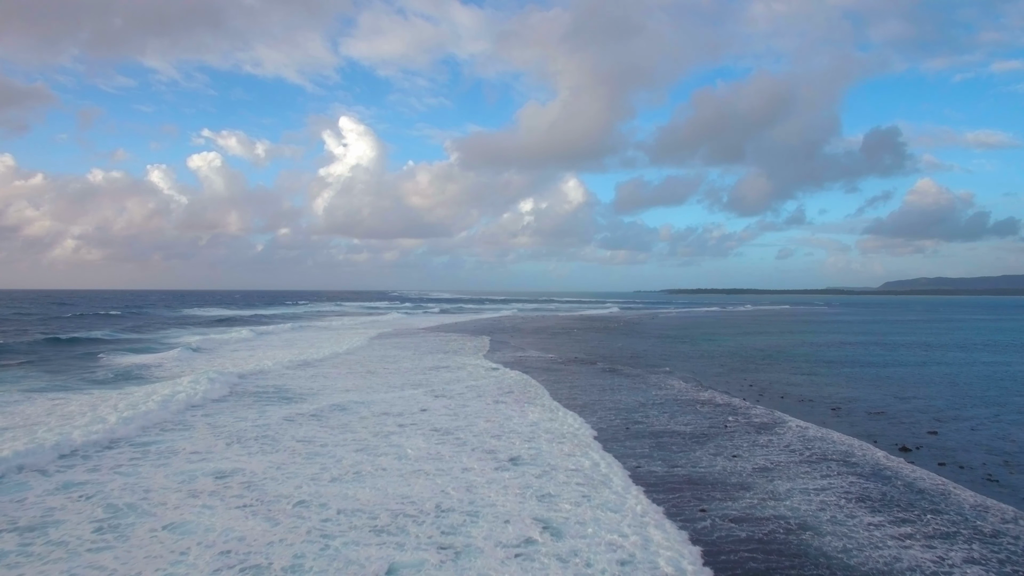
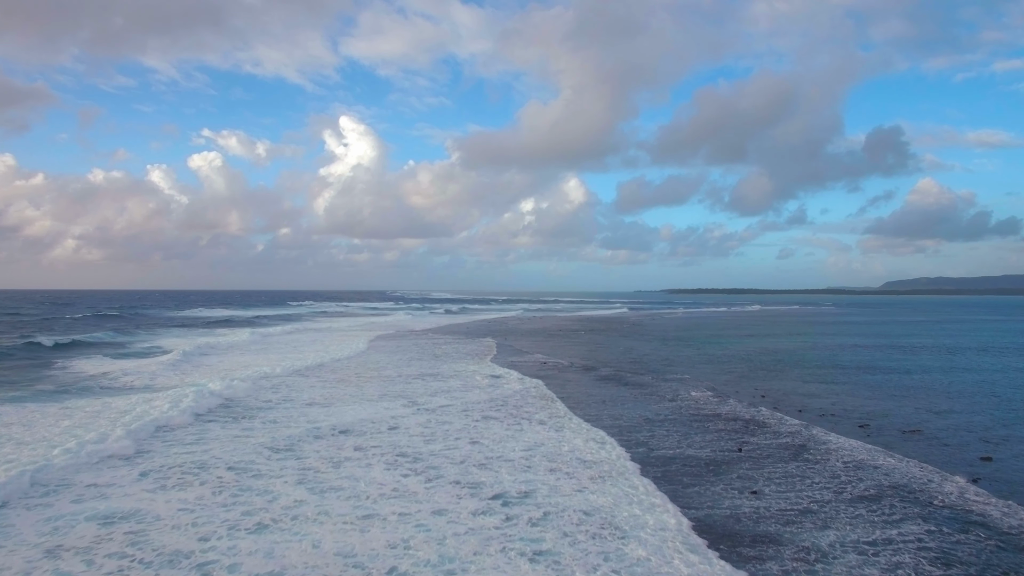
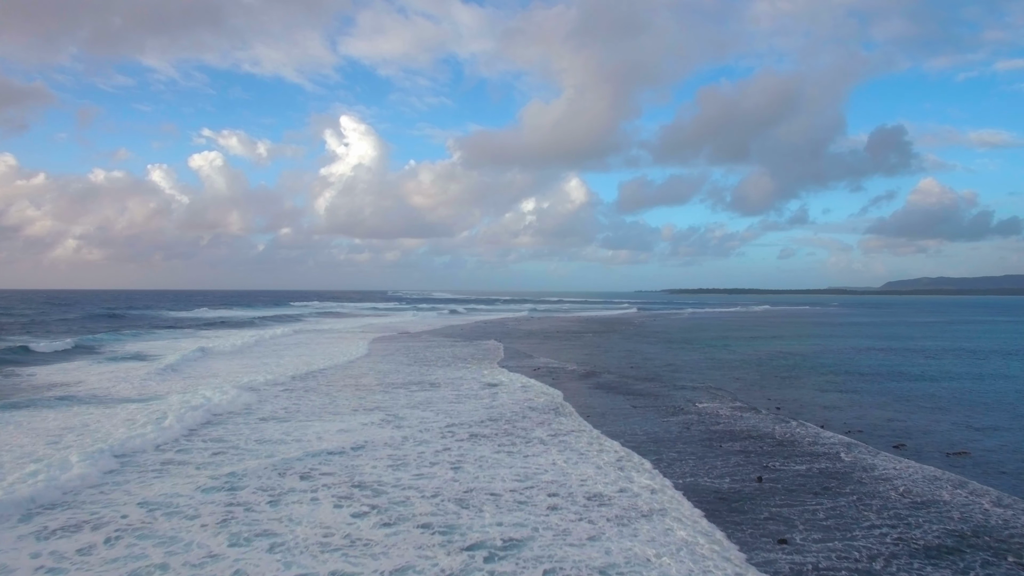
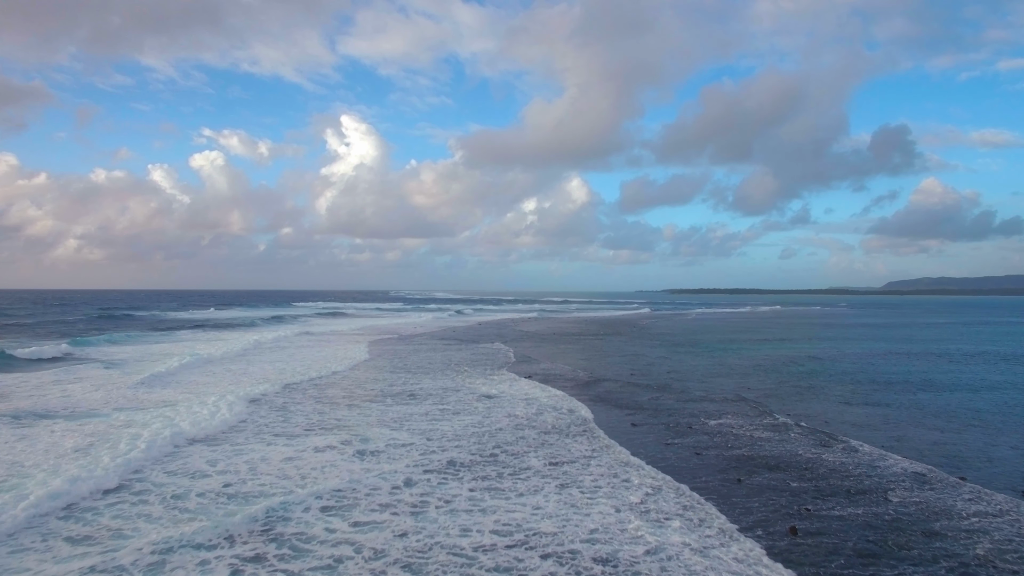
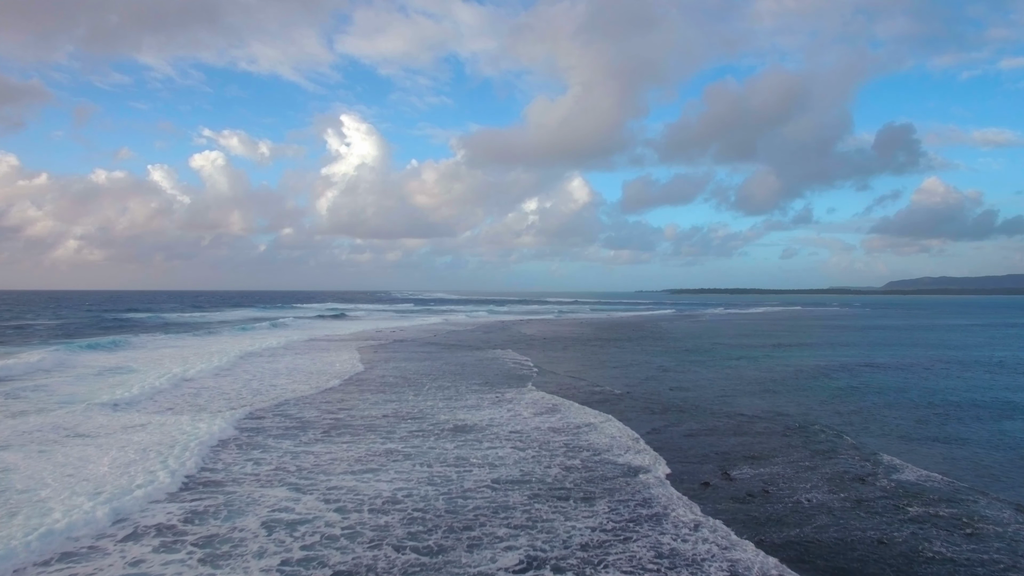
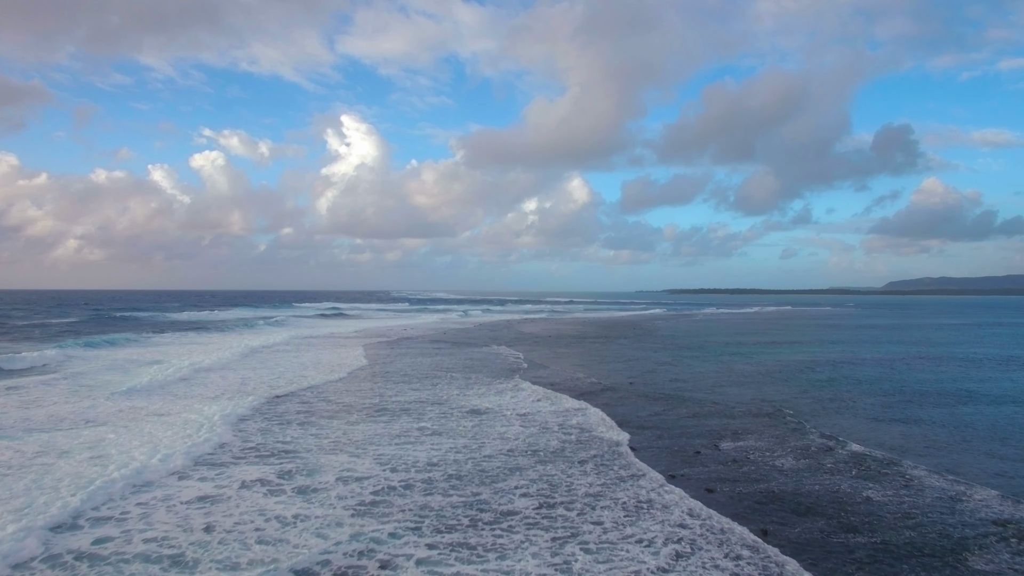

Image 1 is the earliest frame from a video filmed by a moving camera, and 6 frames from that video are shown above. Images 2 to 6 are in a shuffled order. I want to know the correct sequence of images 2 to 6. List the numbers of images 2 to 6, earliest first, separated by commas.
2, 3, 4, 6, 5
